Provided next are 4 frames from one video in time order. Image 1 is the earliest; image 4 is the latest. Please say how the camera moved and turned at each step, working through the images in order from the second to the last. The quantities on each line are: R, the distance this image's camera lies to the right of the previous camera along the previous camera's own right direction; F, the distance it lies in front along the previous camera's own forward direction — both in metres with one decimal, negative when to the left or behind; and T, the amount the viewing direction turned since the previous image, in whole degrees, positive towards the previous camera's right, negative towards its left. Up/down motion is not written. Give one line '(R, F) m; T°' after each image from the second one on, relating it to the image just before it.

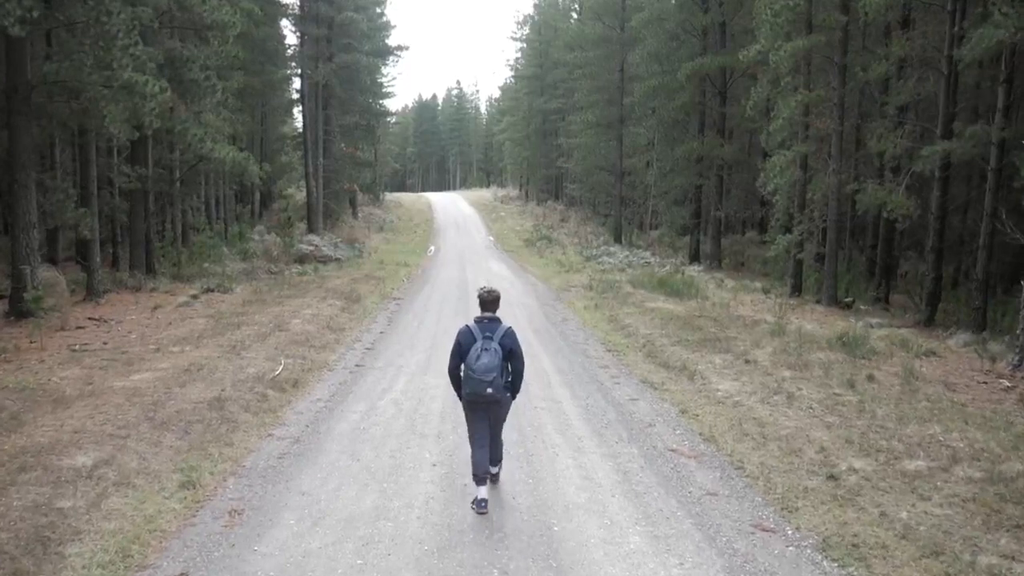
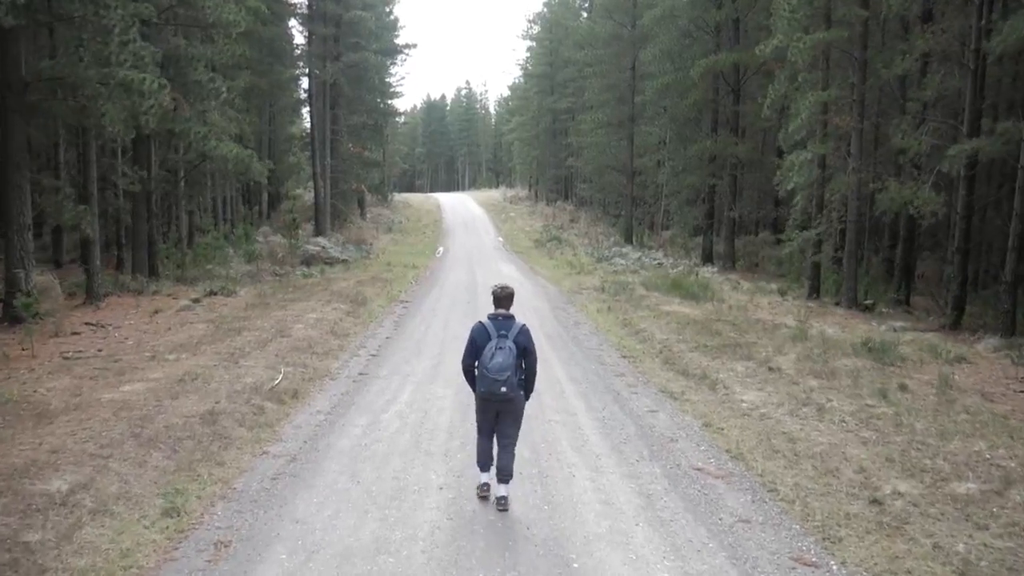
(0.0, +0.5) m; -1°
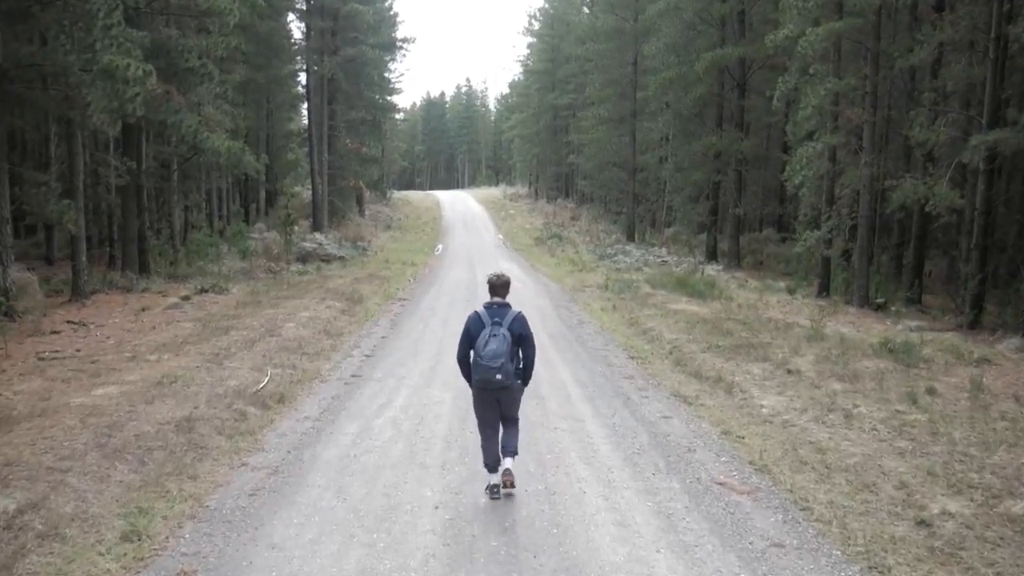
(0.0, +0.6) m; 0°
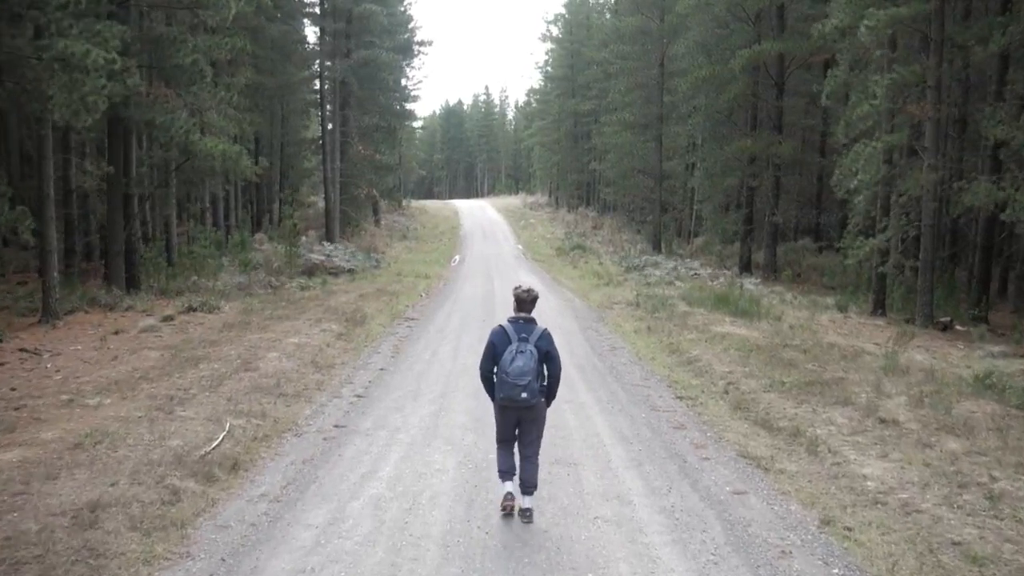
(0.0, +1.9) m; -2°
